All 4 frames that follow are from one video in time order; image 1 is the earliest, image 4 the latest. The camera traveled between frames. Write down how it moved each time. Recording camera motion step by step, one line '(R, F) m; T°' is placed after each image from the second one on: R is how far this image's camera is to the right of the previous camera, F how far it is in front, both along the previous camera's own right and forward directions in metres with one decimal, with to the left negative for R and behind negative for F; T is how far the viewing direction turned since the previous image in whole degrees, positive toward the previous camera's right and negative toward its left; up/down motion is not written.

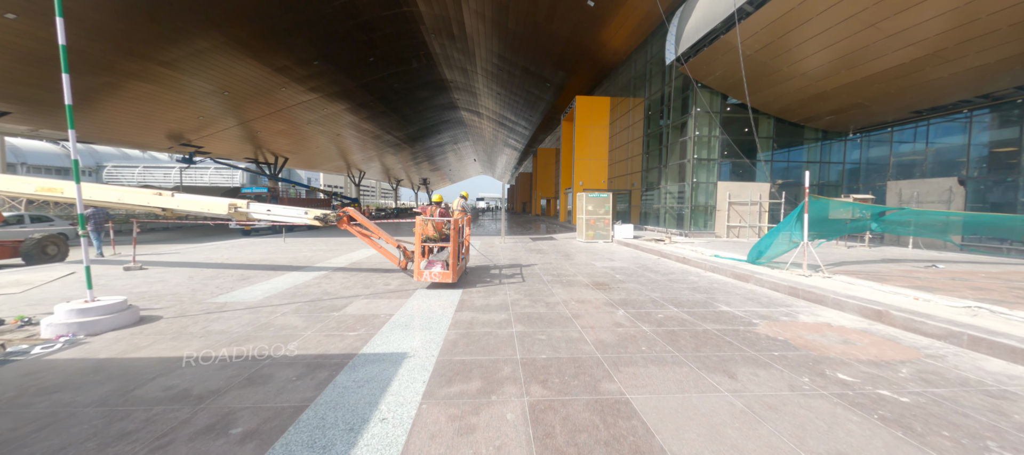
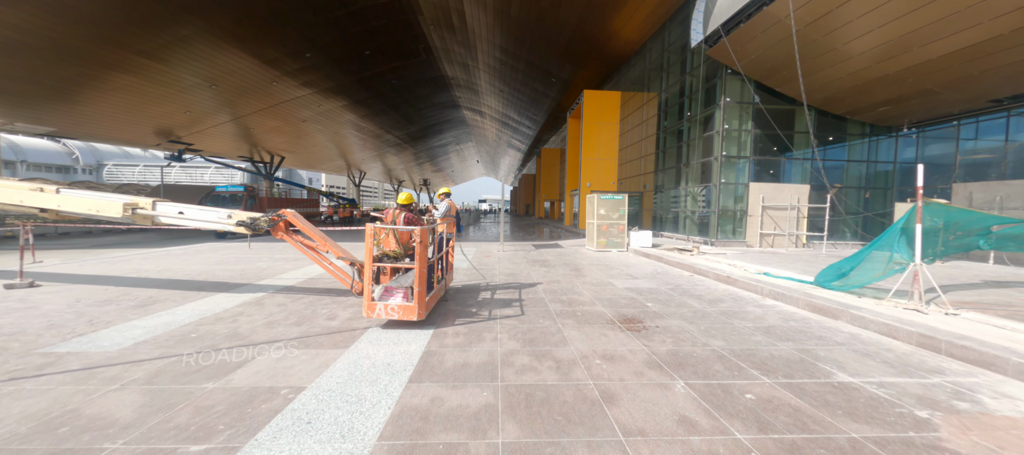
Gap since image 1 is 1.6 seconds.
(+0.1, +1.9) m; -1°
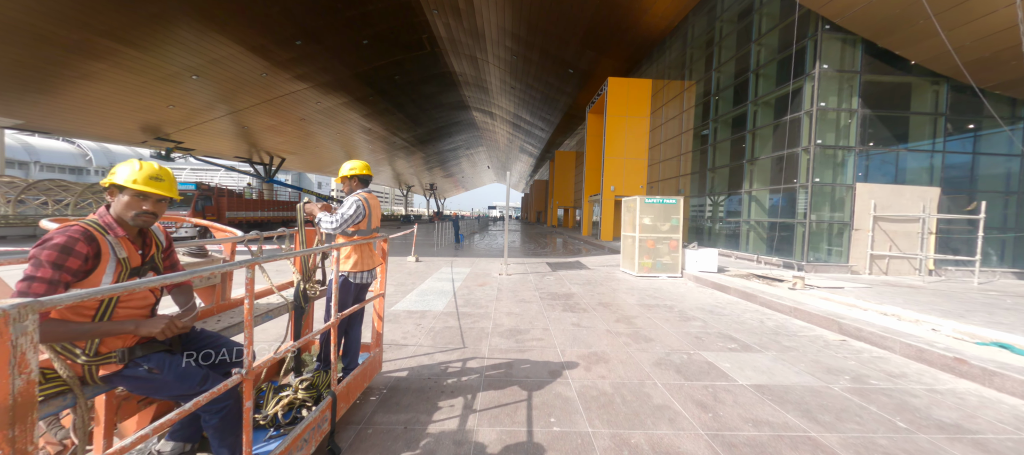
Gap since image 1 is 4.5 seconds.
(+0.1, +3.5) m; -2°
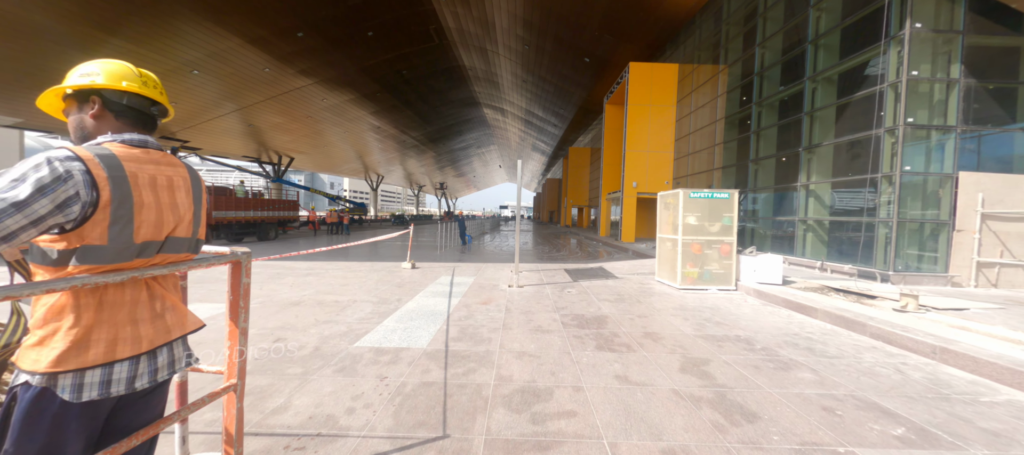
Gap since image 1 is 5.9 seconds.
(0.0, +1.6) m; -2°
